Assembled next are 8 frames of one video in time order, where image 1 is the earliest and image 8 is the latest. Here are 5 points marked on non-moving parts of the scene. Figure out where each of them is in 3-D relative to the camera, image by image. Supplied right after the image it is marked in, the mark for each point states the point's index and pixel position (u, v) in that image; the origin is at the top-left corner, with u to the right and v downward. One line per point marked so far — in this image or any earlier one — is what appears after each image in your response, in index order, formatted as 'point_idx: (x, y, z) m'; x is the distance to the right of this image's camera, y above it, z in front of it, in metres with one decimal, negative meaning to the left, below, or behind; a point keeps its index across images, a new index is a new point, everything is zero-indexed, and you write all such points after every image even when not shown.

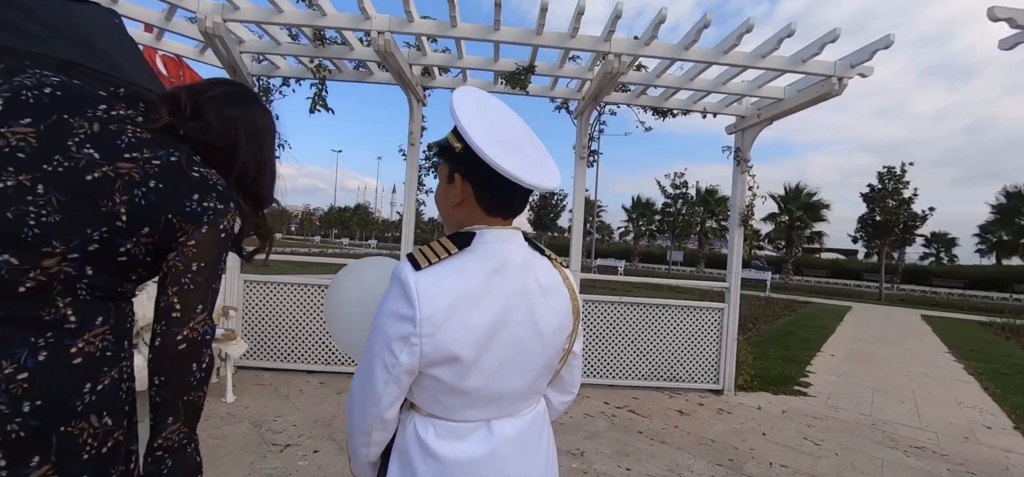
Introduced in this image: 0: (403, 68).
0: (-0.9, +1.4, +3.6) m
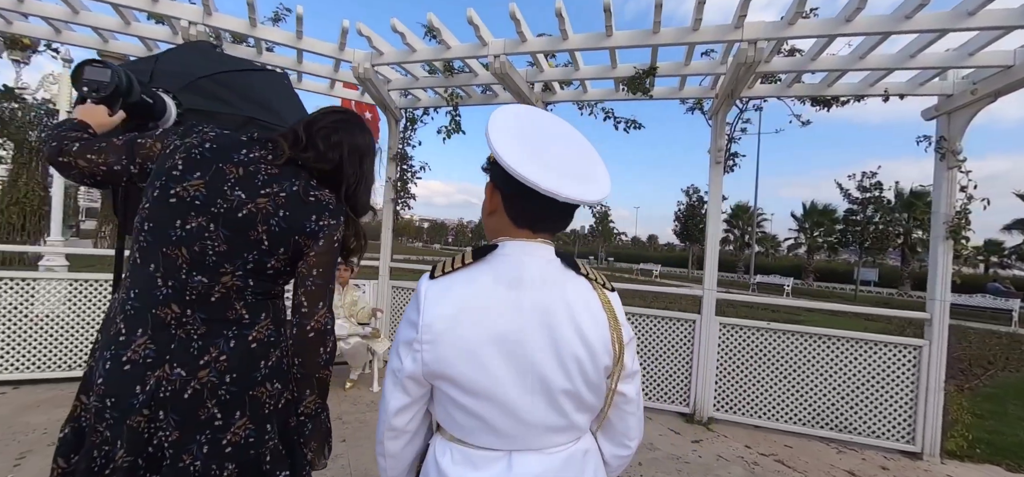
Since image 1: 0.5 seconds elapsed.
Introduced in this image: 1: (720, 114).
0: (+0.1, +1.3, +3.7) m
1: (+1.8, +1.1, +3.8) m
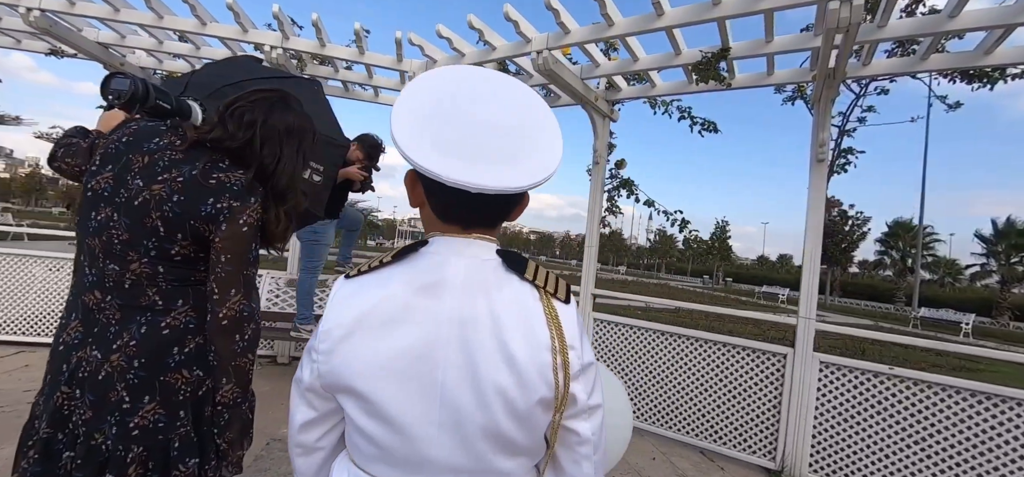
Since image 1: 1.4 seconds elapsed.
0: (+0.5, +1.2, +3.4) m
1: (+2.2, +1.0, +3.1) m
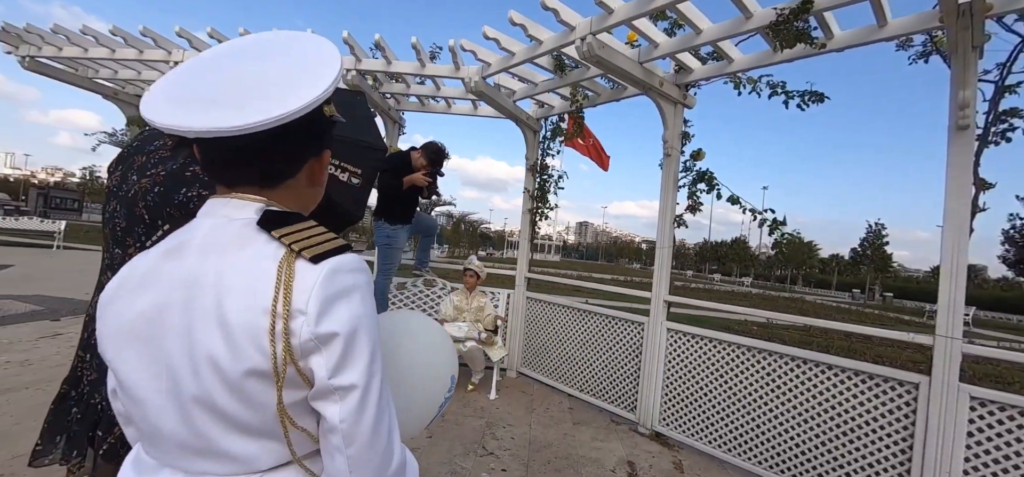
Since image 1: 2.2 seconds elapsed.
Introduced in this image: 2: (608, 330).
0: (+0.8, +1.2, +3.1) m
1: (+2.4, +1.0, +2.3) m
2: (+0.8, -0.8, +3.9) m
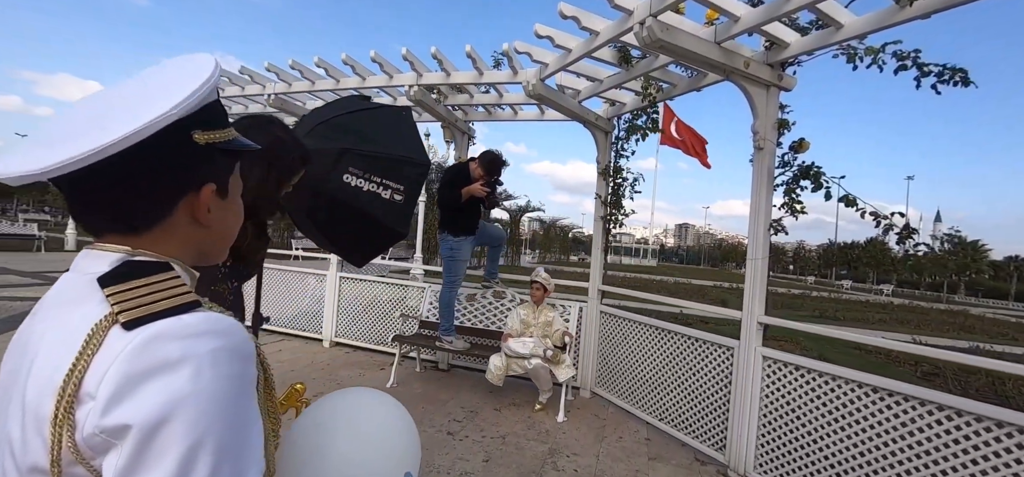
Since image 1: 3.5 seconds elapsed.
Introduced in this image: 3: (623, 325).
0: (+1.2, +1.1, +2.7) m
1: (+2.5, +1.0, +1.6) m
2: (+1.4, -0.9, +3.4) m
3: (+1.0, -0.8, +4.0) m
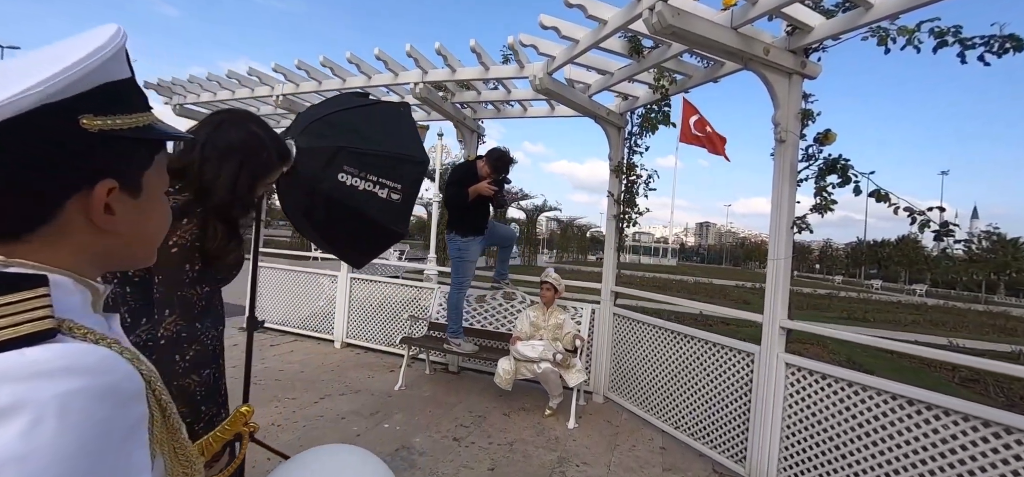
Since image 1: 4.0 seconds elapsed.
0: (+1.2, +1.2, +2.5) m
1: (+2.5, +1.0, +1.3) m
2: (+1.4, -0.9, +3.3) m
3: (+1.1, -0.8, +3.9) m
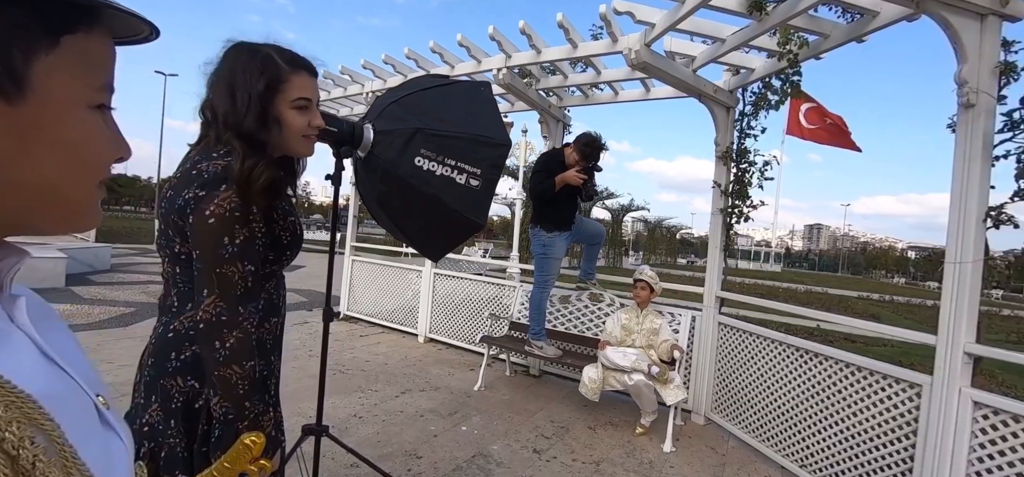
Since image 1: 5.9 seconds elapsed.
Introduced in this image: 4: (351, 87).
0: (+1.7, +1.2, +2.0) m
1: (+2.7, +1.0, +0.6) m
2: (+2.0, -0.9, +2.6) m
3: (+1.8, -0.8, +3.3) m
4: (-1.7, +1.6, +4.7) m
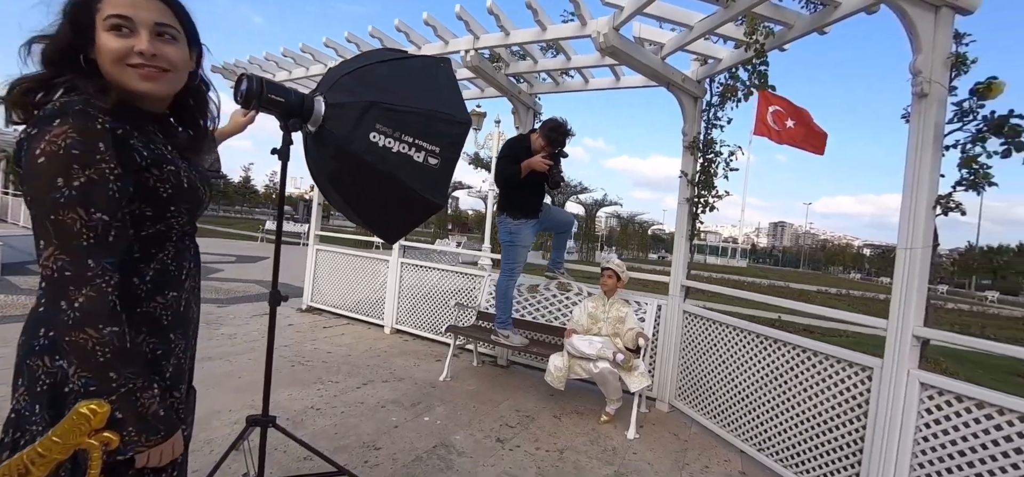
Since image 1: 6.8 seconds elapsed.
0: (+1.5, +1.2, +2.0) m
1: (+2.6, +1.0, +0.6) m
2: (+1.8, -0.8, +2.7) m
3: (+1.5, -0.7, +3.4) m
4: (-2.0, +1.8, +4.5) m
